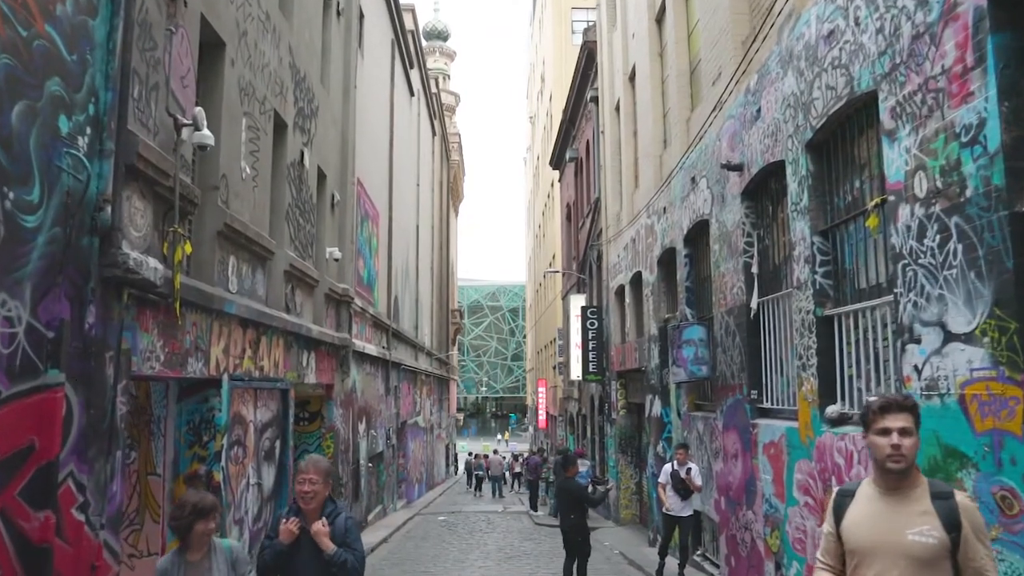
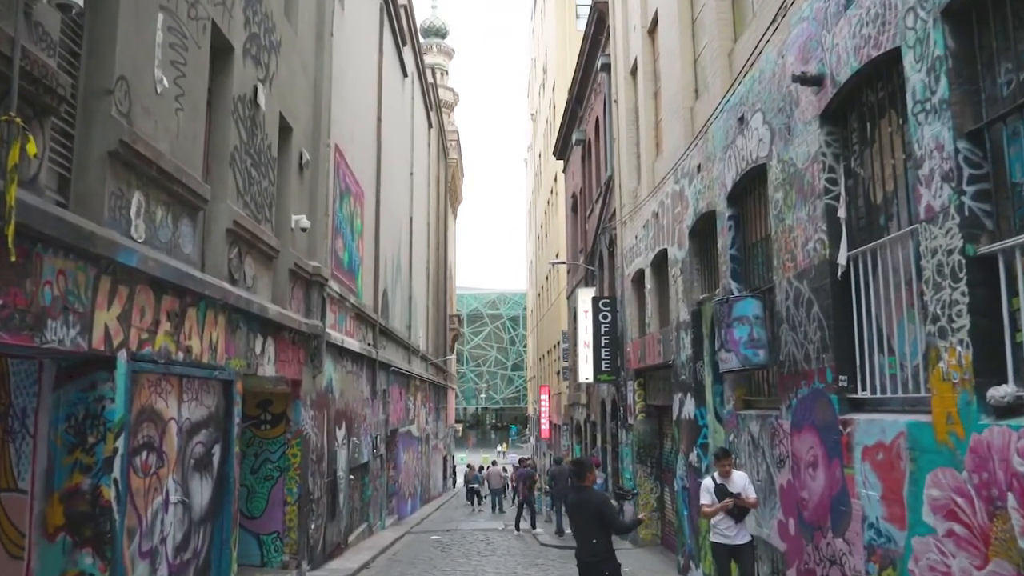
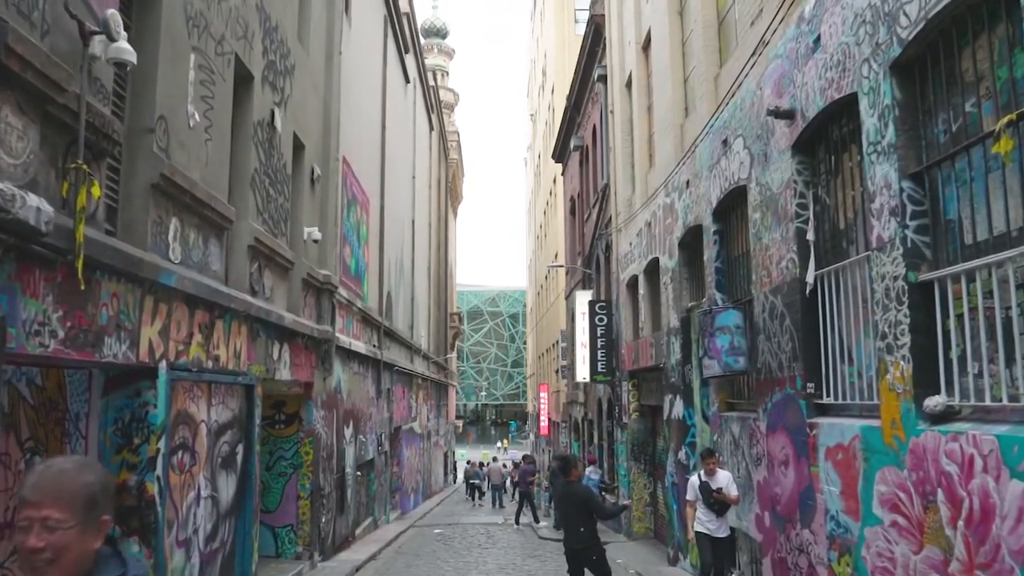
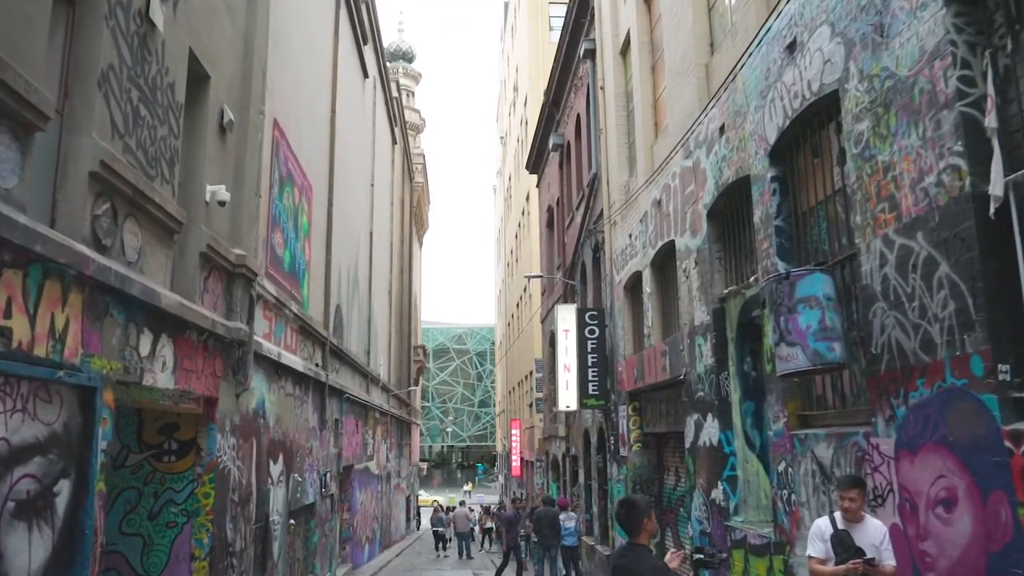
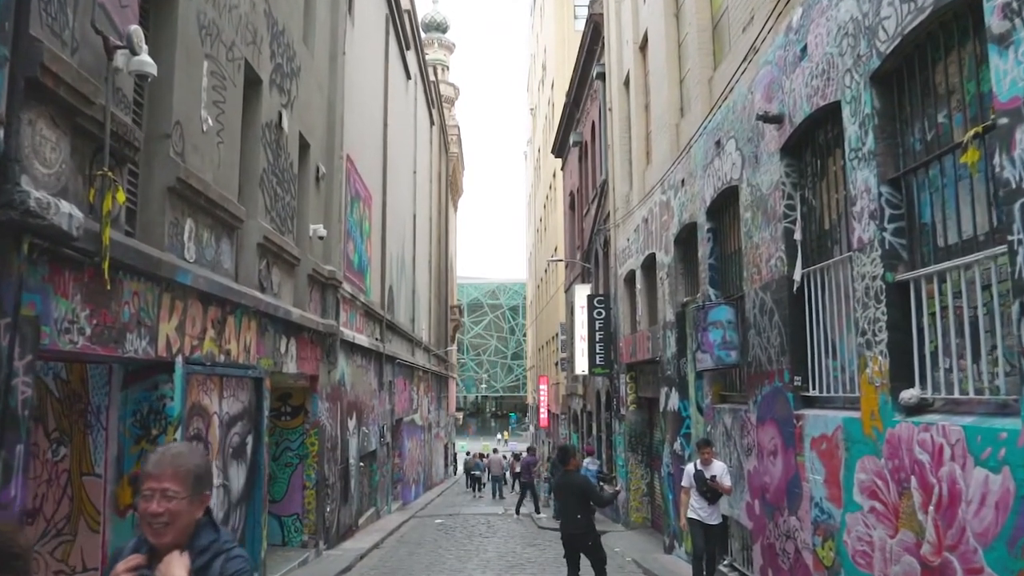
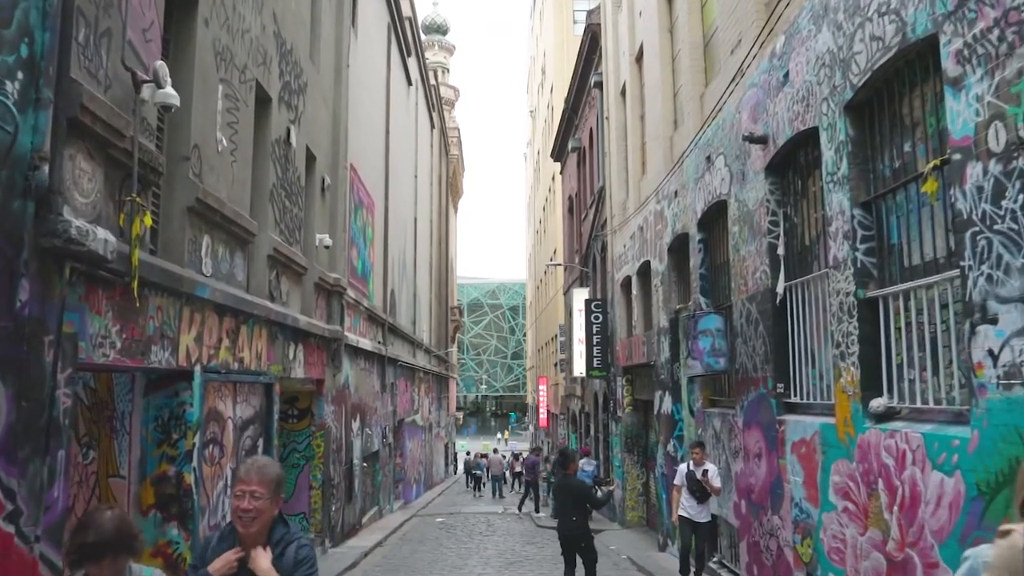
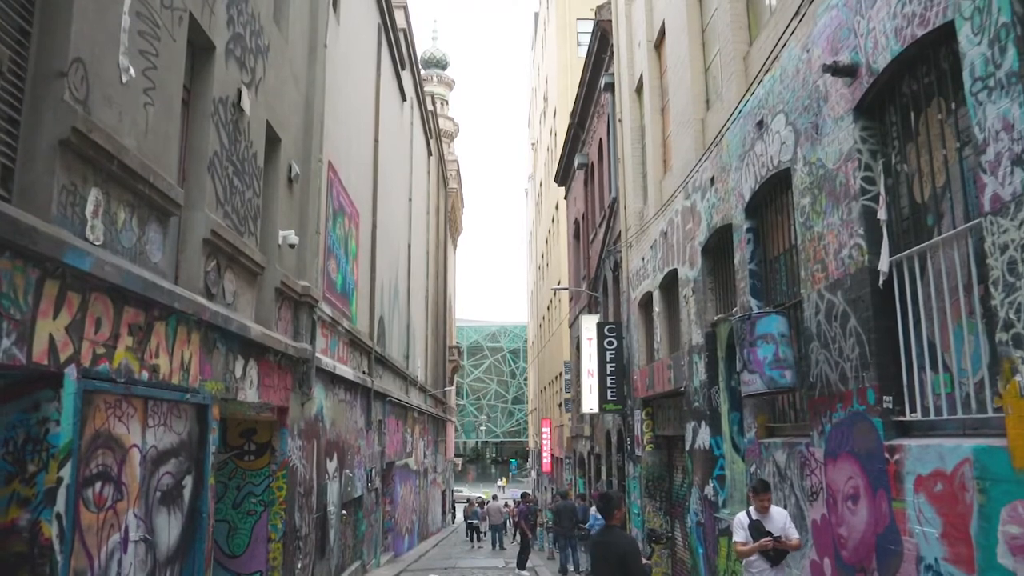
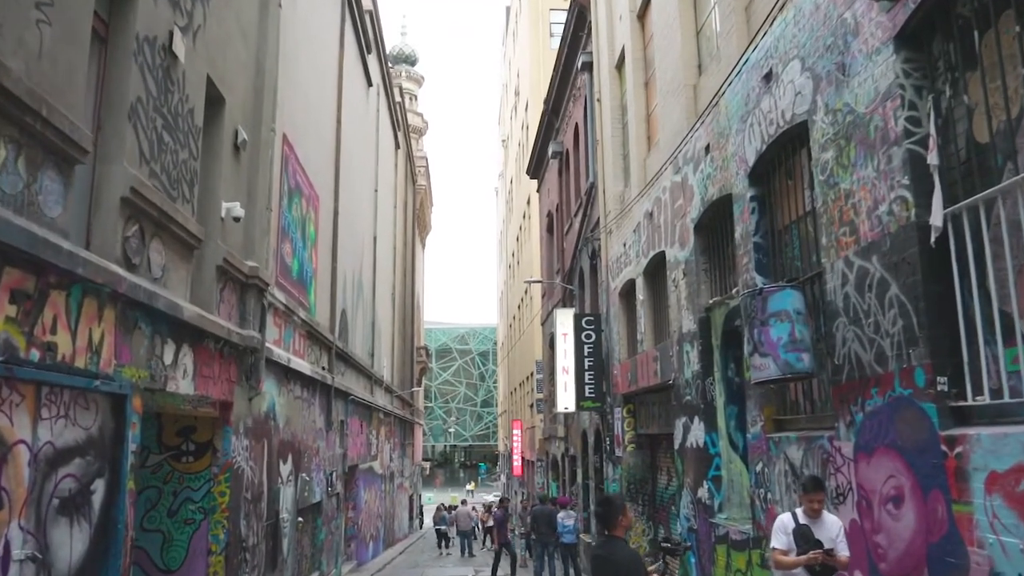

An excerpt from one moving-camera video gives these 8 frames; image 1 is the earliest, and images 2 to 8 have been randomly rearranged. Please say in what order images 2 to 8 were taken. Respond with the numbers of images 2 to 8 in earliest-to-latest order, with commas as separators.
6, 5, 3, 2, 7, 8, 4
